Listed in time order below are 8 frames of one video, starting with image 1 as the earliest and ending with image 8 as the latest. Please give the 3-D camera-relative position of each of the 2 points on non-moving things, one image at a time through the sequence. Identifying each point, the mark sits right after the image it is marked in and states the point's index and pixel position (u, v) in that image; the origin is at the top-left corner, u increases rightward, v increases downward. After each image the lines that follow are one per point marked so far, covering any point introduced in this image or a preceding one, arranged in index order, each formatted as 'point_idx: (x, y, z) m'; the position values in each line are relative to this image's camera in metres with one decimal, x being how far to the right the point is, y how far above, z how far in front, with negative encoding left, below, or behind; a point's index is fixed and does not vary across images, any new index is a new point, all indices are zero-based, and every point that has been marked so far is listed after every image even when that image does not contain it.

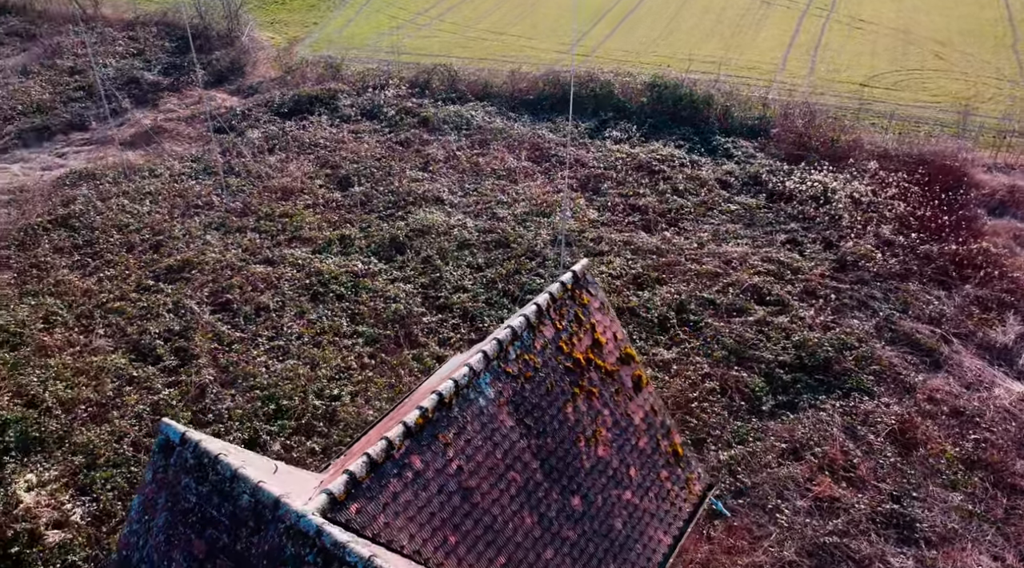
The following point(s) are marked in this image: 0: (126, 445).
0: (-5.8, -2.4, +15.4) m
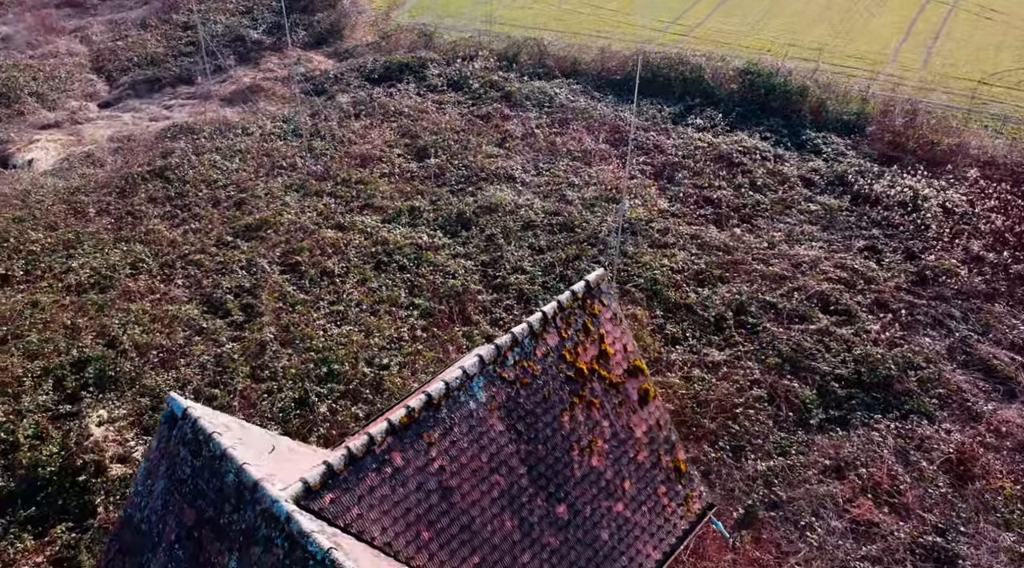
0: (-5.3, -1.8, +16.6) m
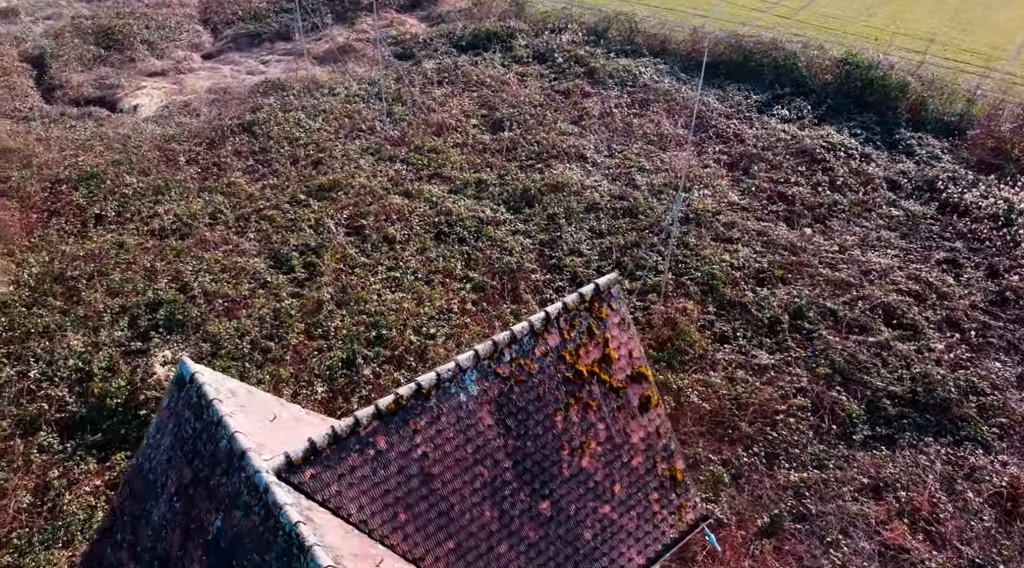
0: (-4.7, -1.0, +17.5) m
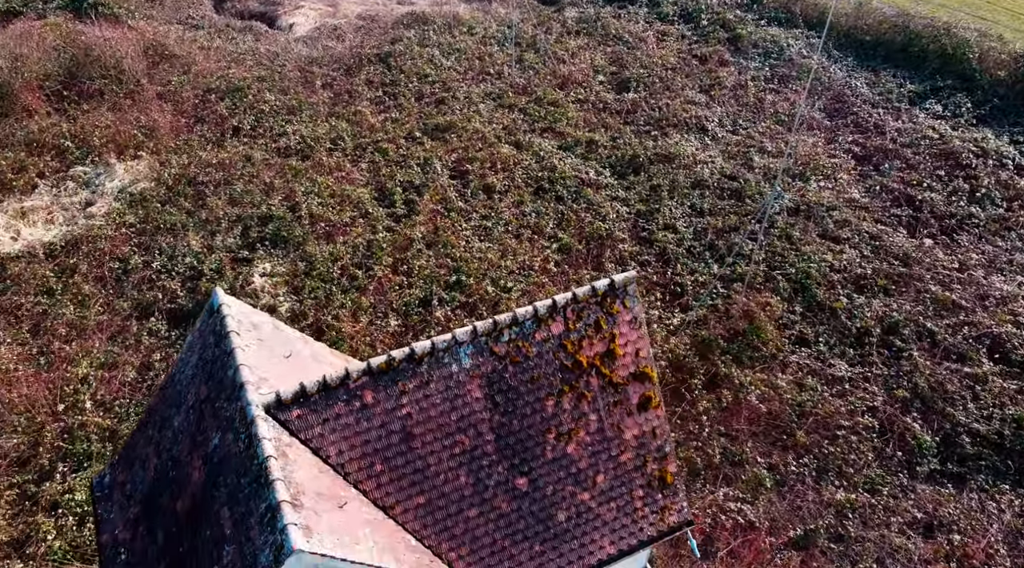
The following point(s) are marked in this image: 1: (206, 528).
0: (-3.3, +0.3, +18.6) m
1: (-3.1, -2.5, +10.3) m
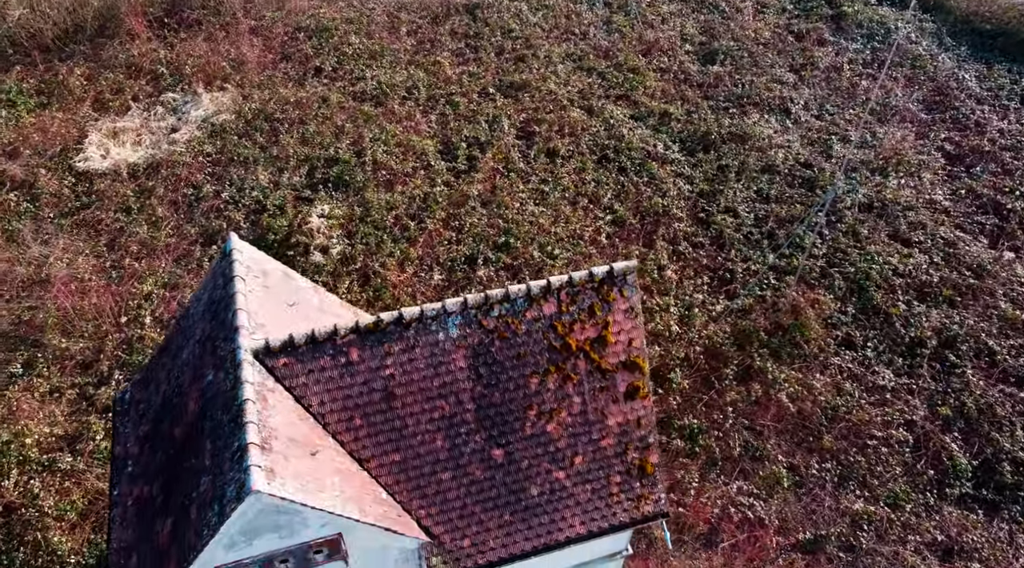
0: (-2.4, +1.4, +19.1) m
1: (-3.6, -2.0, +11.0) m
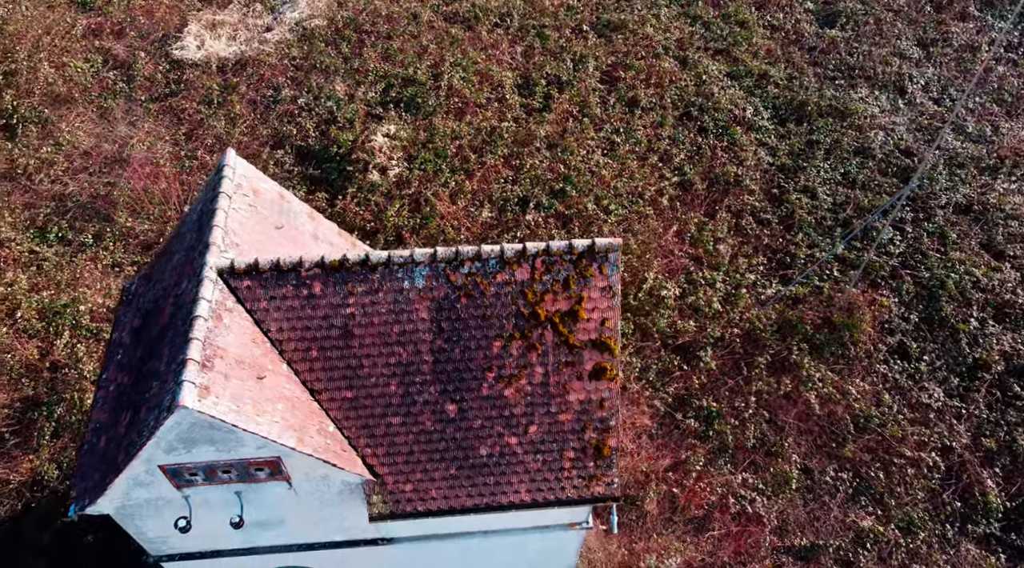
0: (-1.1, +2.8, +19.0) m
1: (-4.3, -0.9, +11.6) m
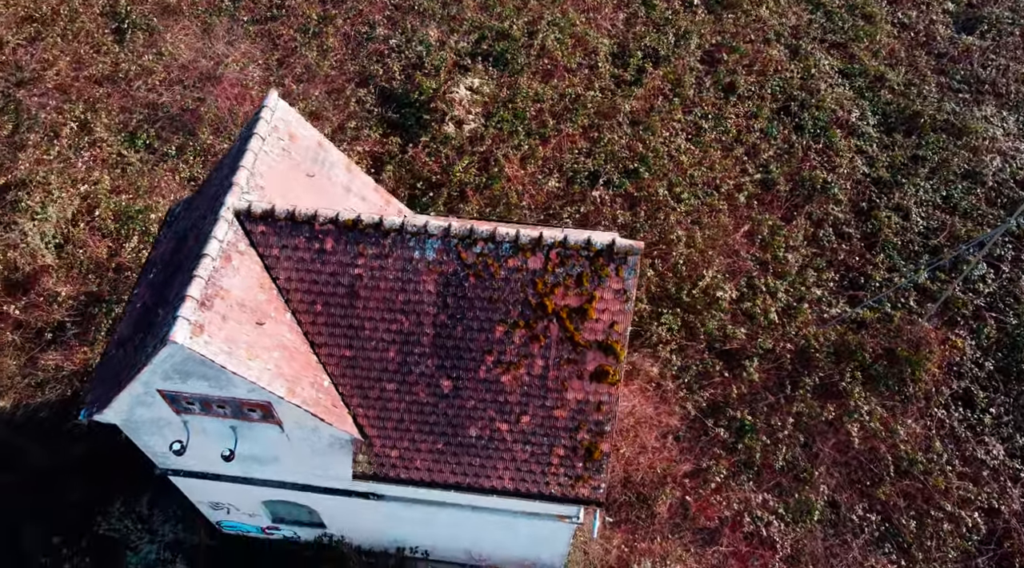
0: (+0.5, +3.4, +18.6) m
1: (-4.2, -0.1, +11.9) m
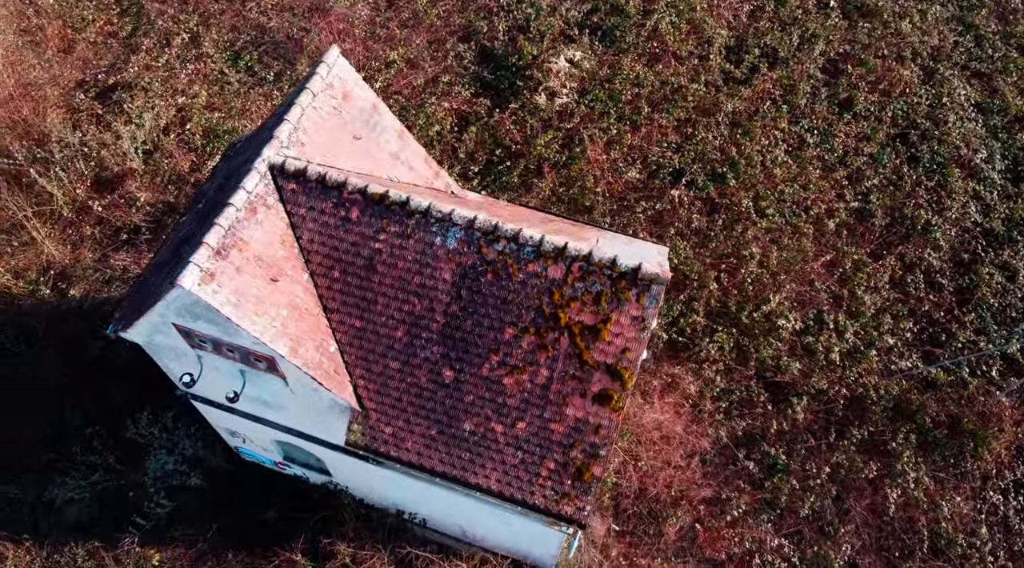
0: (+2.3, +3.6, +17.7) m
1: (-3.9, +0.7, +12.0) m
